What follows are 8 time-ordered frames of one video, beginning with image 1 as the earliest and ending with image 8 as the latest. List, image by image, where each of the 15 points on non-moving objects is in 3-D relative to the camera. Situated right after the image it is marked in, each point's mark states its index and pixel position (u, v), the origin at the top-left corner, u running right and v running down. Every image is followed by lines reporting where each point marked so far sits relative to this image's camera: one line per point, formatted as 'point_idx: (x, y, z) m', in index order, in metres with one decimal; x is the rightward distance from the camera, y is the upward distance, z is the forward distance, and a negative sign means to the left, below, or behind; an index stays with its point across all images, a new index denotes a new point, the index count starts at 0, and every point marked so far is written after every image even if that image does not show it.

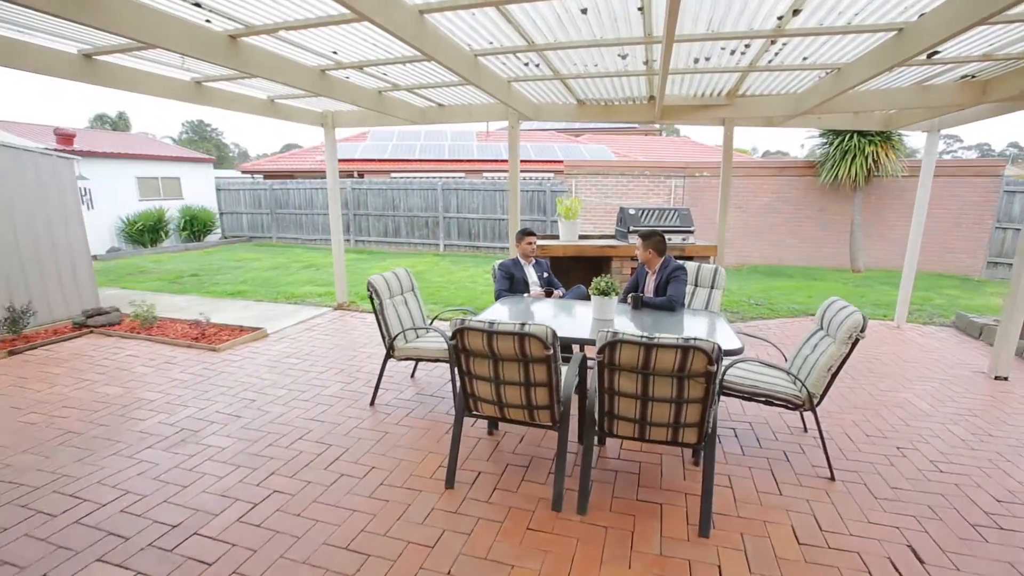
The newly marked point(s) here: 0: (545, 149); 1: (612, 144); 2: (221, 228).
0: (+1.1, +4.4, +15.4) m
1: (+3.5, +4.8, +15.9) m
2: (-9.1, +1.9, +15.1) m
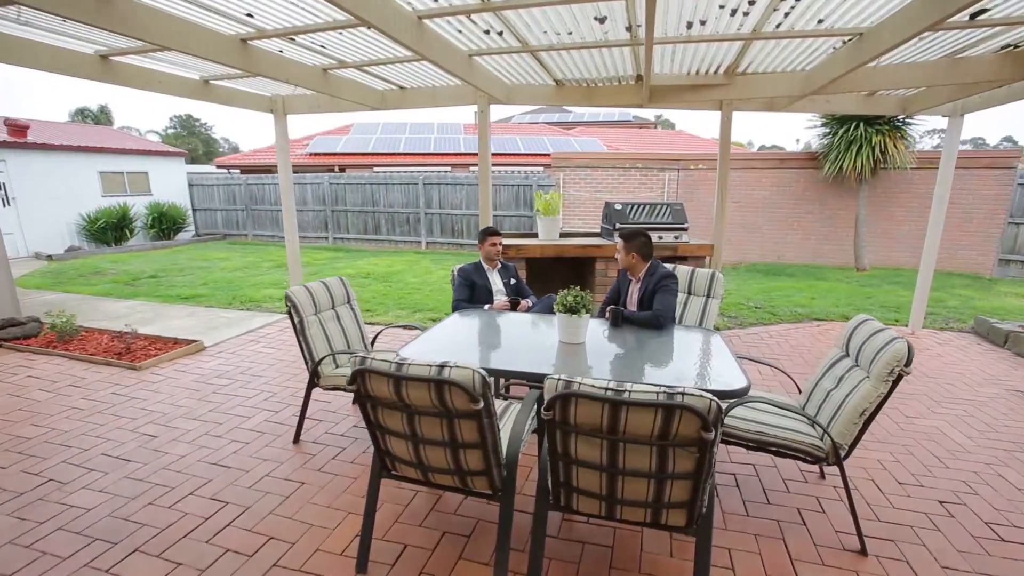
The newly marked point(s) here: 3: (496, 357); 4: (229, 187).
0: (+0.7, +4.5, +14.7) m
1: (+3.1, +4.8, +15.3) m
2: (-9.5, +1.9, +14.3) m
3: (0.0, -0.3, +2.3) m
4: (-8.0, +2.9, +13.7) m
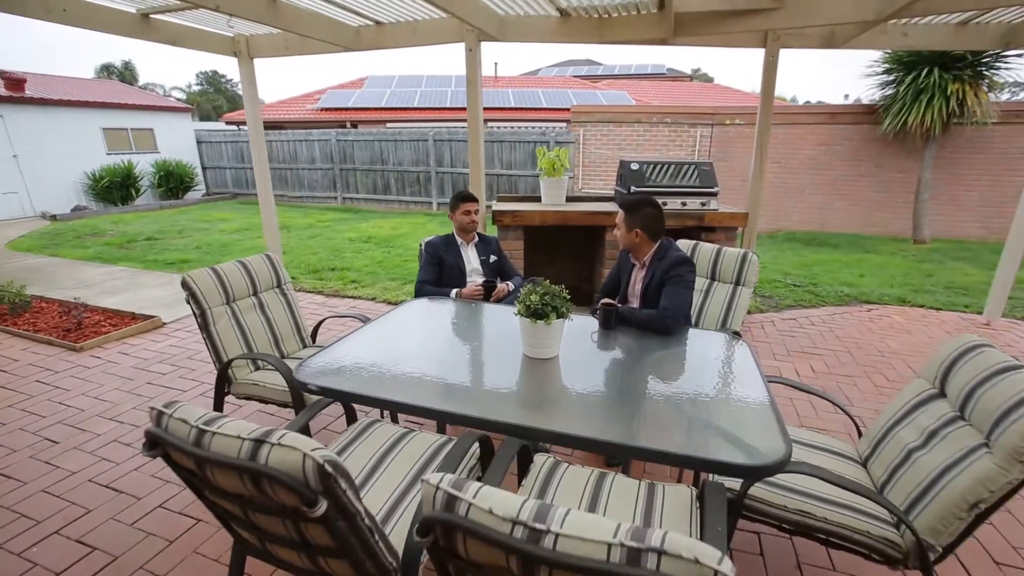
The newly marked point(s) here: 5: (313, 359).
0: (+1.3, +5.5, +13.6) m
1: (+3.6, +5.8, +14.0) m
2: (-9.0, +3.1, +14.0) m
3: (-0.3, -0.3, +1.7) m
4: (-7.6, +4.0, +13.2) m
5: (-0.8, -0.3, +1.8) m
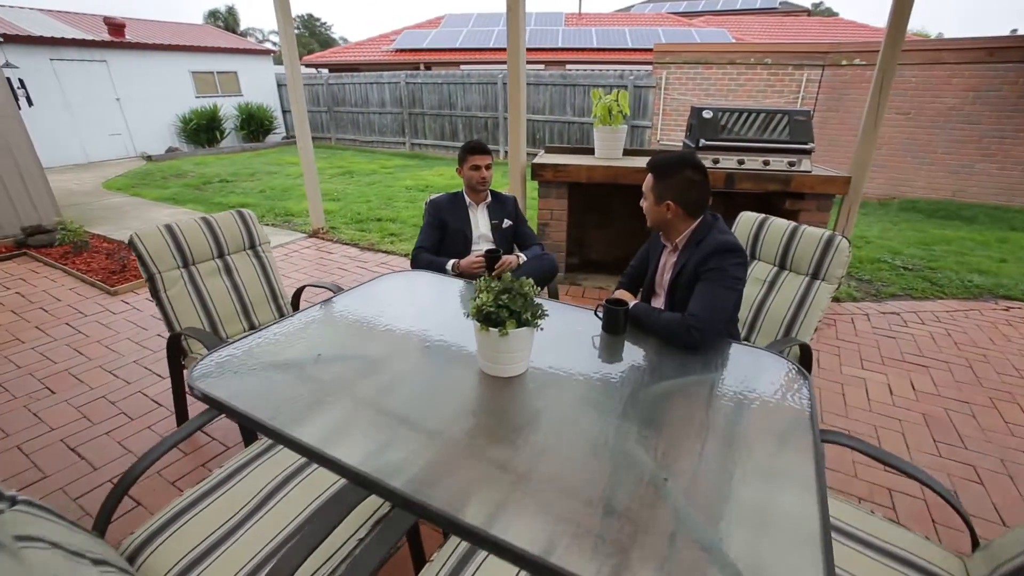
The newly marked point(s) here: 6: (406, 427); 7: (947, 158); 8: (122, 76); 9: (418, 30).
0: (+3.3, +6.5, +12.1) m
1: (+5.7, +6.7, +12.1) m
2: (-6.8, +4.8, +14.4) m
3: (-0.4, -0.3, +1.3) m
4: (-5.5, +5.5, +13.3) m
5: (-0.9, -0.2, +1.5) m
6: (-0.3, -0.3, +1.2) m
7: (+5.6, +1.7, +6.2) m
8: (-8.9, +4.9, +11.0) m
9: (-3.1, +8.6, +16.0) m
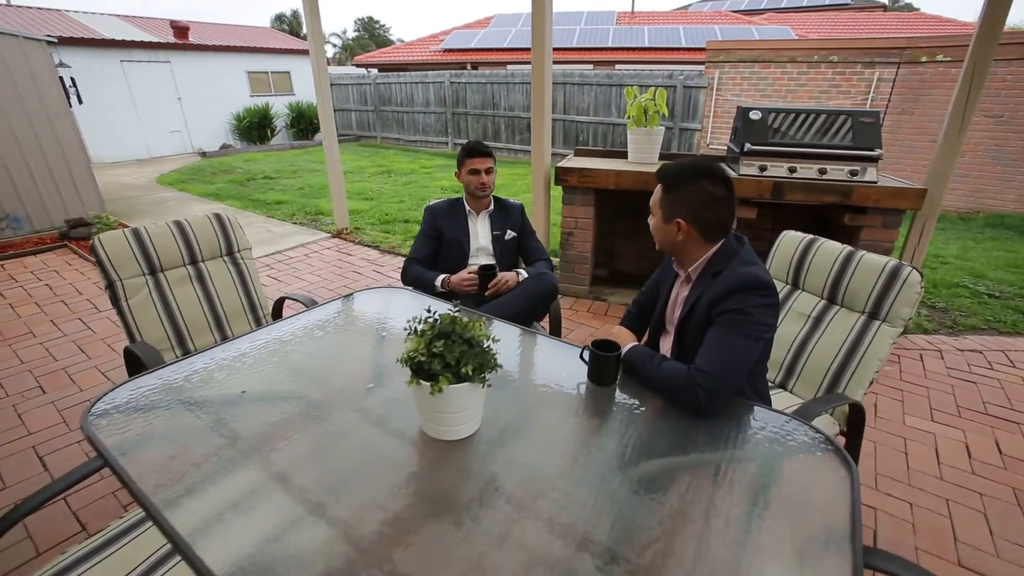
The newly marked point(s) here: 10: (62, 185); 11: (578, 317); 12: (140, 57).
0: (+4.5, +6.2, +11.5) m
1: (+6.9, +6.3, +11.3) m
2: (-5.5, +5.0, +14.7) m
3: (-0.5, -0.4, +1.0) m
4: (-4.3, +5.6, +13.5) m
5: (-1.0, -0.3, +1.3) m
6: (-0.4, -0.4, +0.9) m
7: (+6.0, +1.3, +5.3) m
8: (-7.9, +5.1, +11.5) m
9: (-1.5, +8.6, +16.0) m
10: (-4.7, +1.0, +5.0) m
11: (+0.5, -0.2, +3.4) m
12: (-8.1, +5.1, +10.5) m
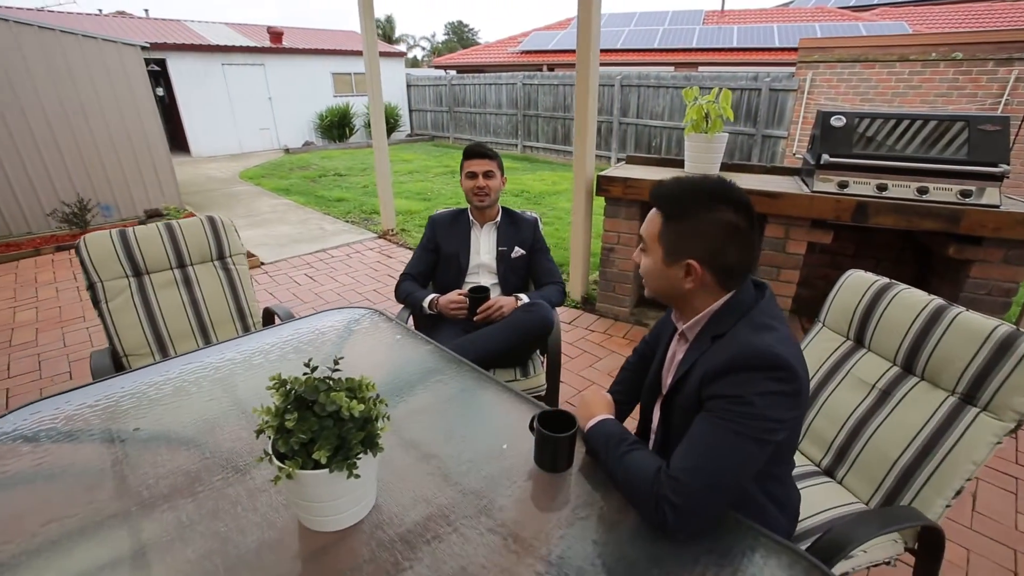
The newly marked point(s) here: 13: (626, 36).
0: (+6.2, +5.7, +10.5) m
1: (+8.5, +5.7, +9.9) m
2: (-3.3, +5.1, +15.1) m
3: (-0.7, -0.4, +0.9) m
4: (-2.2, +5.7, +13.7) m
5: (-1.1, -0.3, +1.2) m
6: (-0.6, -0.5, +0.7) m
7: (+6.4, +0.8, +4.2) m
8: (-6.1, +5.4, +12.3) m
9: (+1.1, +8.4, +15.8) m
10: (-4.2, +1.2, +5.3) m
11: (+0.6, -0.3, +3.0) m
12: (-6.5, +5.4, +11.3) m
13: (+2.9, +6.4, +12.1) m
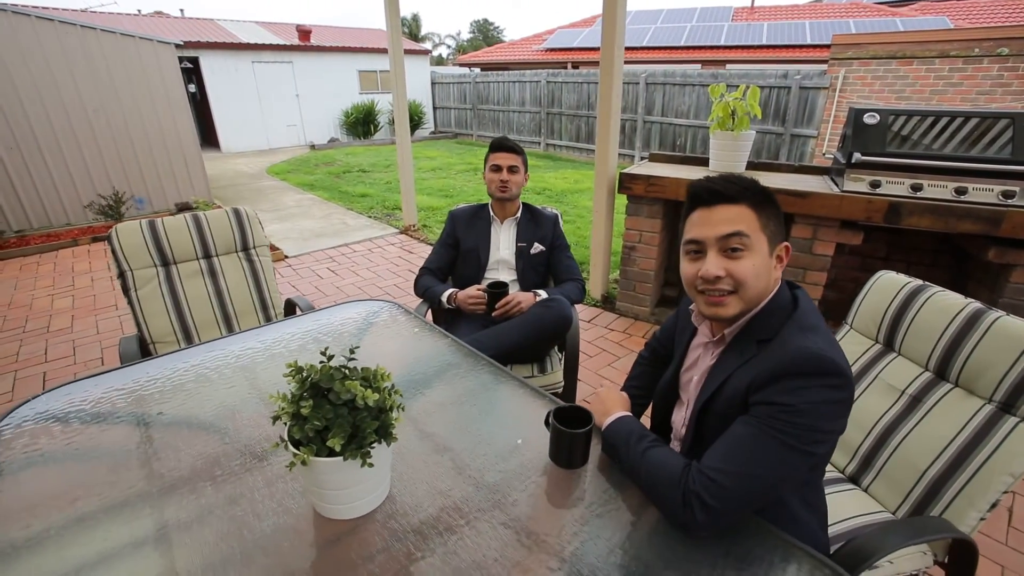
0: (+6.7, +5.6, +10.2) m
1: (+9.0, +5.6, +9.5) m
2: (-2.5, +5.2, +15.2) m
3: (-0.7, -0.4, +0.9) m
4: (-1.5, +5.8, +13.7) m
5: (-1.1, -0.2, +1.2) m
6: (-0.6, -0.5, +0.7) m
7: (+6.6, +0.7, +3.9) m
8: (-5.5, +5.6, +12.5) m
9: (+1.9, +8.5, +15.7) m
10: (-3.9, +1.3, +5.5) m
11: (+0.7, -0.3, +3.0) m
12: (-5.9, +5.6, +11.6) m
13: (+3.5, +6.4, +12.0) m
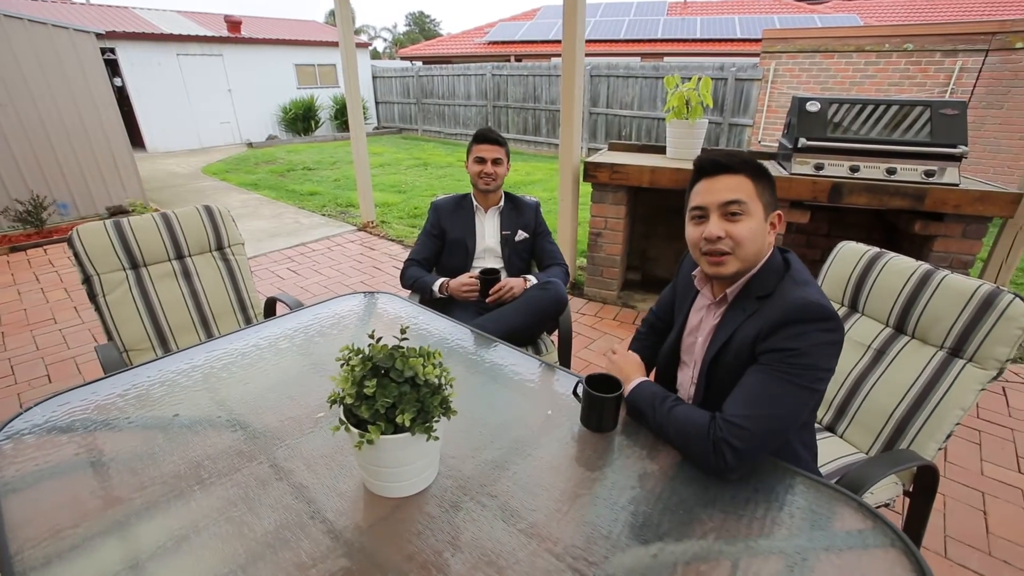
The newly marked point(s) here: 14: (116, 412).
0: (+5.5, +6.1, +10.8) m
1: (+7.9, +6.1, +10.4) m
2: (-4.2, +5.2, +14.8) m
3: (-0.6, -0.4, +0.9) m
4: (-3.1, +5.8, +13.5) m
5: (-1.1, -0.3, +1.1) m
6: (-0.5, -0.5, +0.7) m
7: (+6.3, +1.1, +4.6) m
8: (-6.9, +5.5, +11.8) m
9: (0.0, +8.7, +15.7) m
10: (-4.4, +1.2, +5.1) m
11: (+0.6, -0.2, +3.1) m
12: (-7.2, +5.4, +10.9) m
13: (+2.1, +6.7, +12.2) m
14: (-0.9, -0.3, +1.1) m
